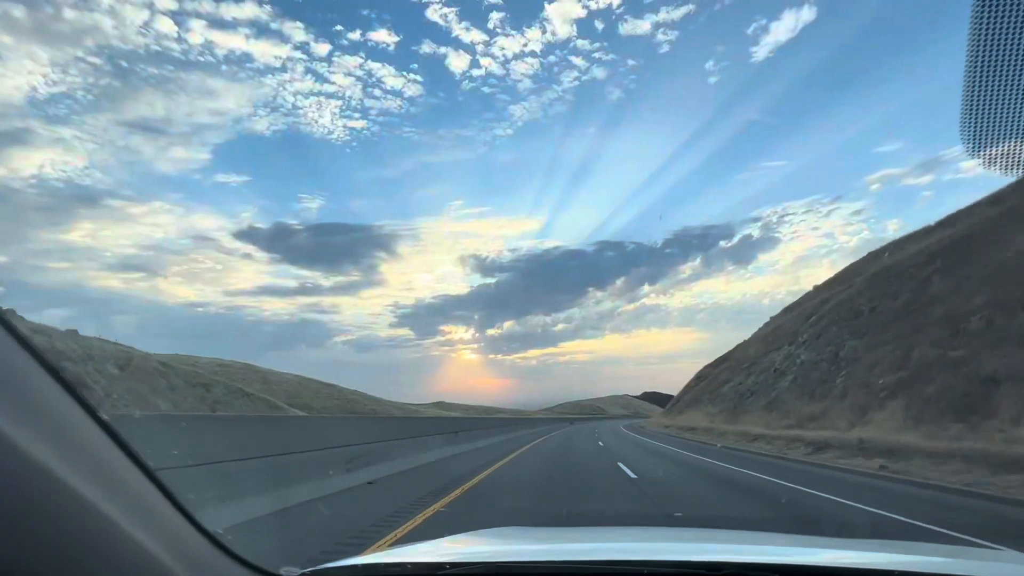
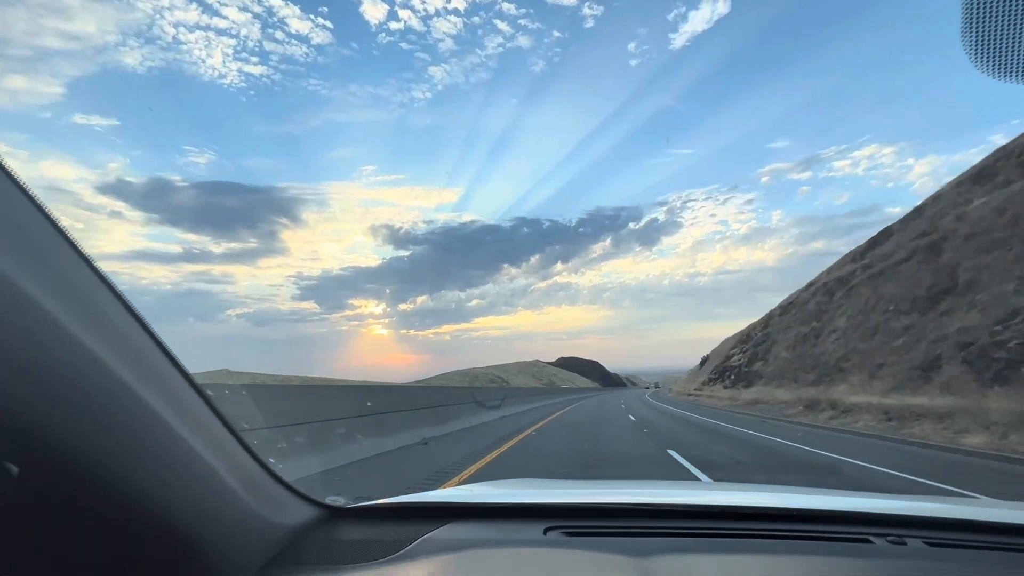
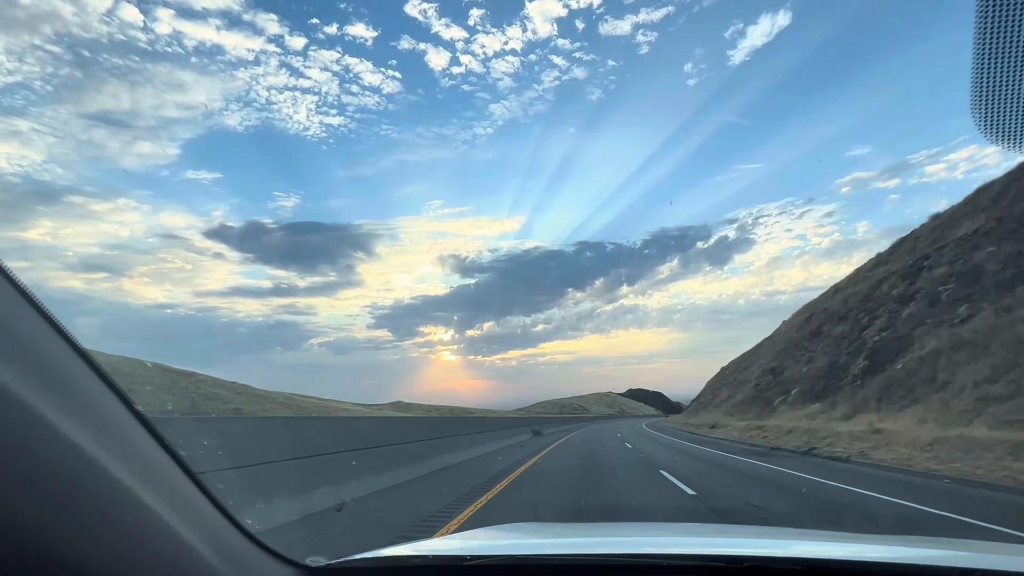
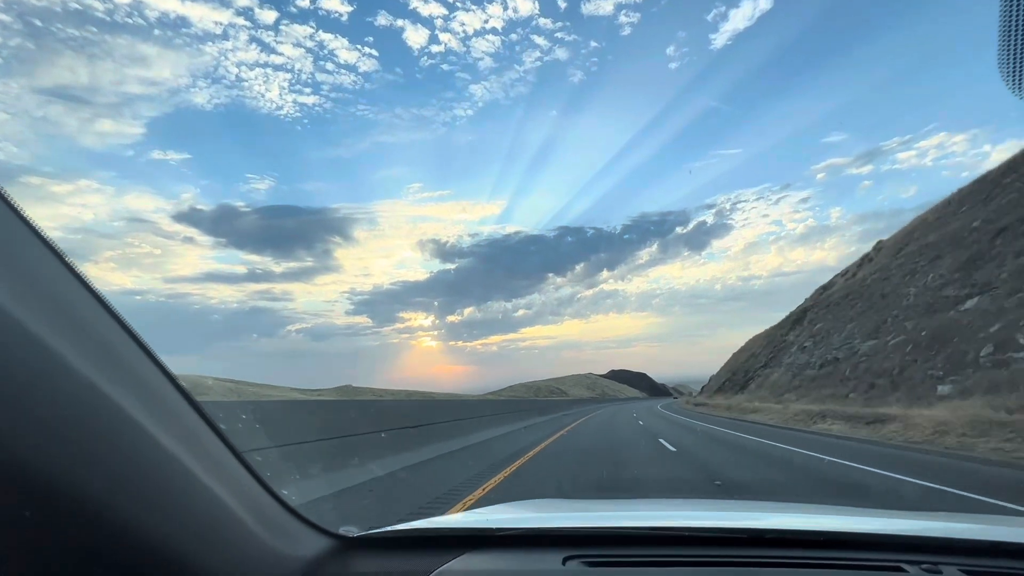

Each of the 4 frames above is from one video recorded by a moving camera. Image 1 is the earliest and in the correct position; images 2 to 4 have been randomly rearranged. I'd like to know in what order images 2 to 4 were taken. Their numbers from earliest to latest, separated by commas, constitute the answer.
3, 4, 2
